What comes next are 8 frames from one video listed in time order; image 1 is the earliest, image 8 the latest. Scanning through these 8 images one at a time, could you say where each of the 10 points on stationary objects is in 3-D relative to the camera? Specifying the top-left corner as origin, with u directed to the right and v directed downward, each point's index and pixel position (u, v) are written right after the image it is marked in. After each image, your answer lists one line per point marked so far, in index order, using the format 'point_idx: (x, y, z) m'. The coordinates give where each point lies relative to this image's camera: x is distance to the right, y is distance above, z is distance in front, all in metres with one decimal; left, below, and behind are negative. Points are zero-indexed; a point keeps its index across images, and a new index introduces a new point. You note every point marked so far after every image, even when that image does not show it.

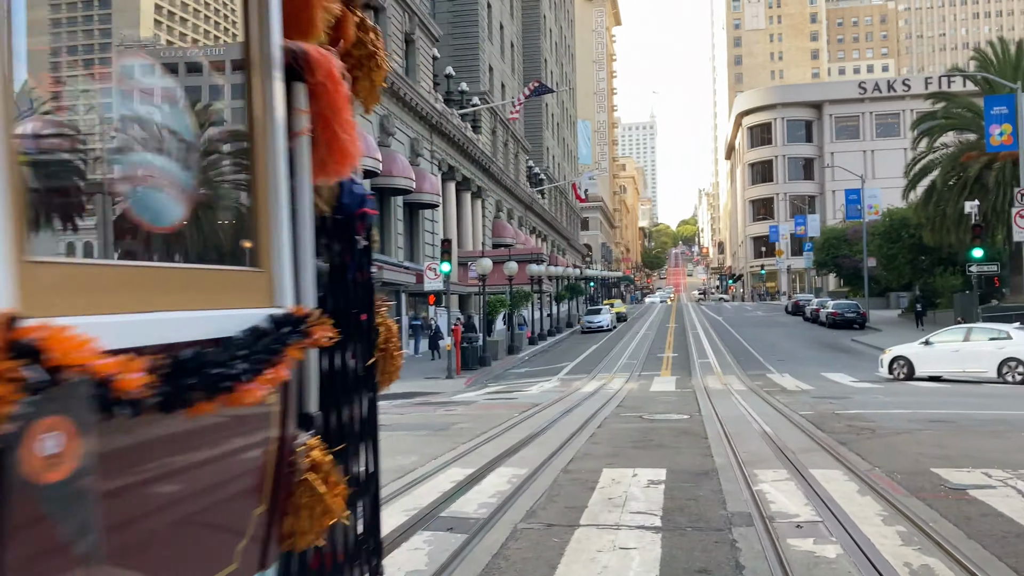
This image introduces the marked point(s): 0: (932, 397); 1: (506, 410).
0: (+7.7, -2.0, +16.3) m
1: (-0.1, -2.1, +15.4) m
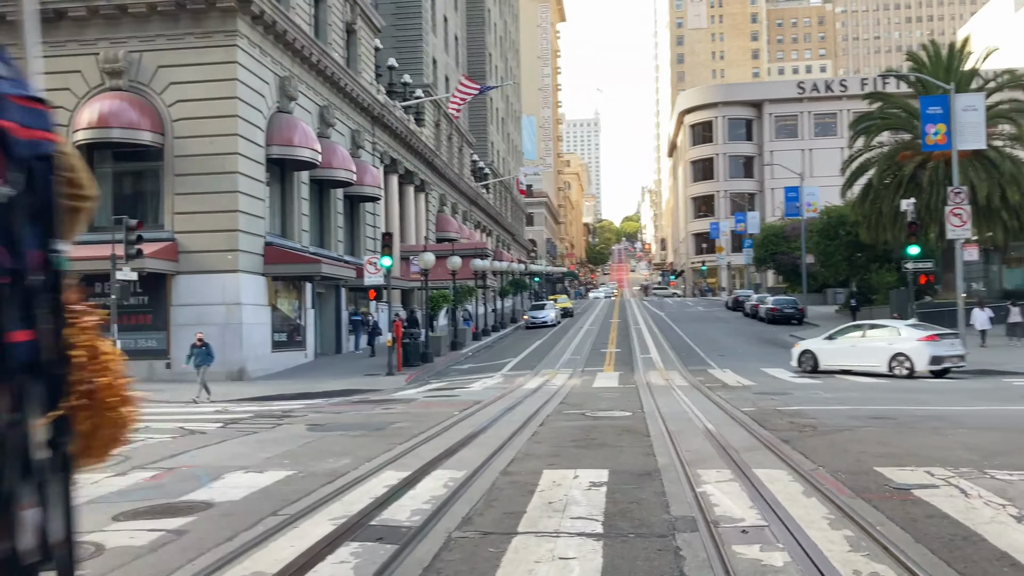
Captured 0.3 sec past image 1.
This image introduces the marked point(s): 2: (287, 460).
0: (+6.6, -1.9, +16.5) m
1: (-1.1, -2.0, +15.0) m
2: (-2.3, -1.8, +9.2) m
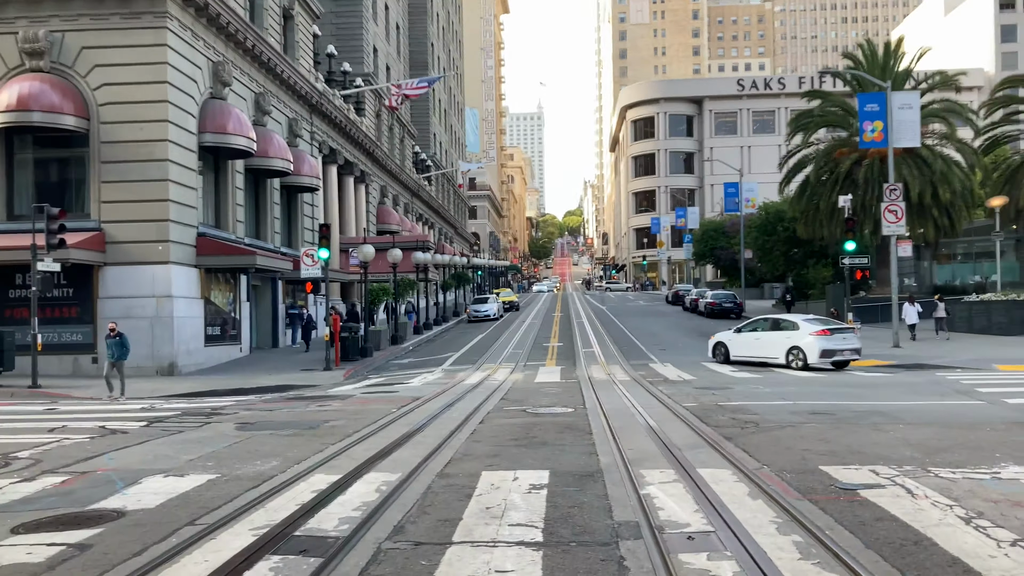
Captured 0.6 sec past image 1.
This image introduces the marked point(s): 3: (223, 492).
0: (+5.5, -1.8, +16.5) m
1: (-2.1, -1.9, +14.6) m
2: (-2.9, -1.7, +8.7) m
3: (-2.3, -1.7, +7.2) m
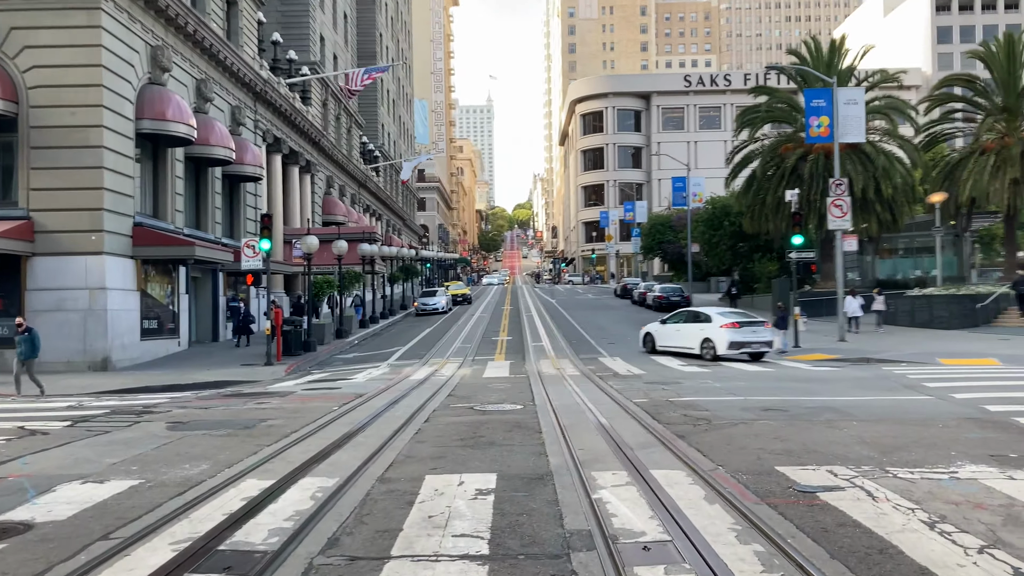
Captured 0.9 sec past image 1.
0: (+4.5, -1.7, +16.4) m
1: (-3.0, -1.8, +14.1) m
2: (-3.4, -1.6, +8.1) m
3: (-2.8, -1.6, +6.7) m
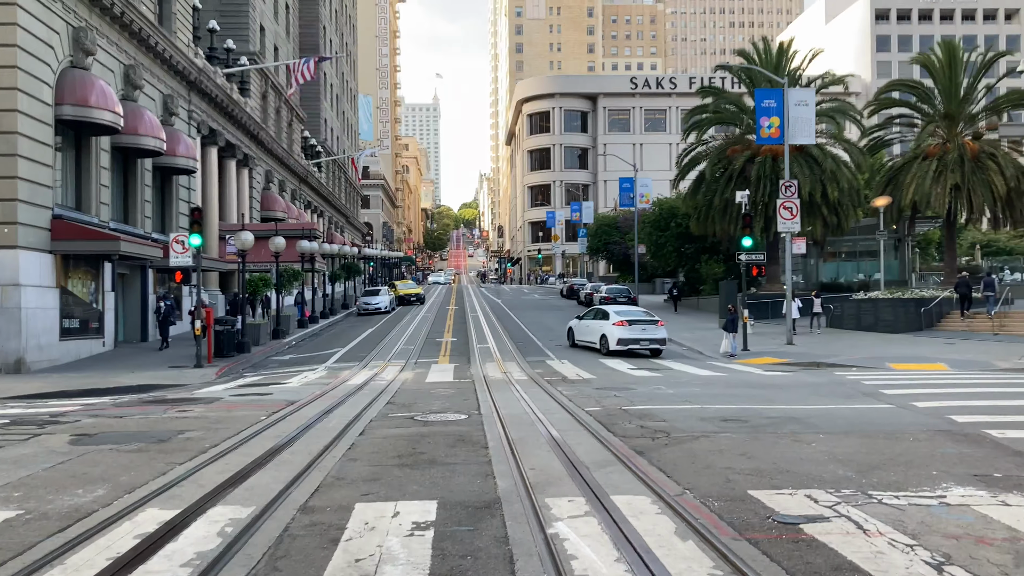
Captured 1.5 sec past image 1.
0: (+3.5, -1.8, +15.8) m
1: (-3.8, -1.8, +13.0) m
2: (-3.9, -1.6, +7.1) m
3: (-3.1, -1.6, +5.7) m
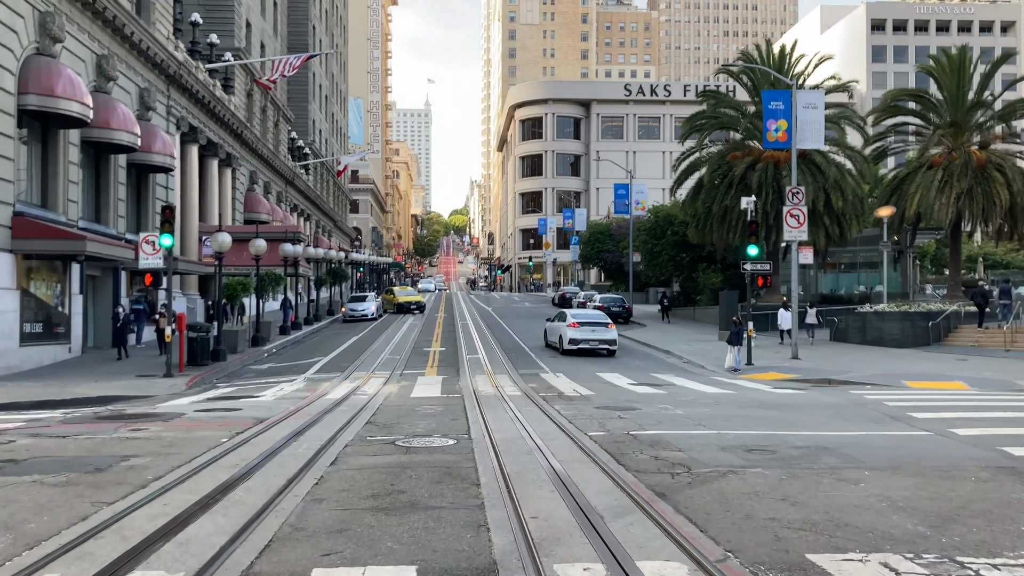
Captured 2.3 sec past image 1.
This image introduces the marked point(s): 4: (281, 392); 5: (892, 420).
0: (+3.4, -1.9, +14.5) m
1: (-3.9, -1.9, +11.6) m
2: (-3.9, -1.6, +5.7) m
3: (-3.1, -1.6, +4.3) m
4: (-4.6, -2.1, +17.8) m
5: (+5.5, -1.9, +12.9) m
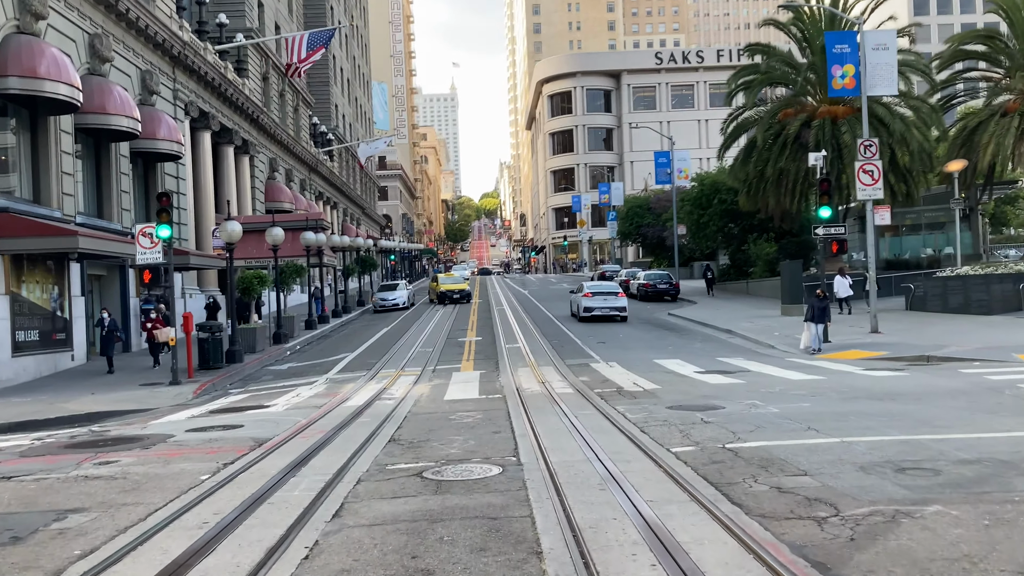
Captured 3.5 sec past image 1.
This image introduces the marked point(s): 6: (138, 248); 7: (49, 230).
0: (+4.1, -1.5, +11.9) m
1: (-3.2, -1.8, +9.3) m
2: (-3.5, -1.7, +3.3) m
3: (-2.8, -1.7, +1.9) m
4: (-3.8, -1.9, +15.5) m
5: (+6.2, -1.4, +10.2) m
6: (-7.9, +0.9, +18.8) m
7: (-9.9, +1.2, +19.0) m
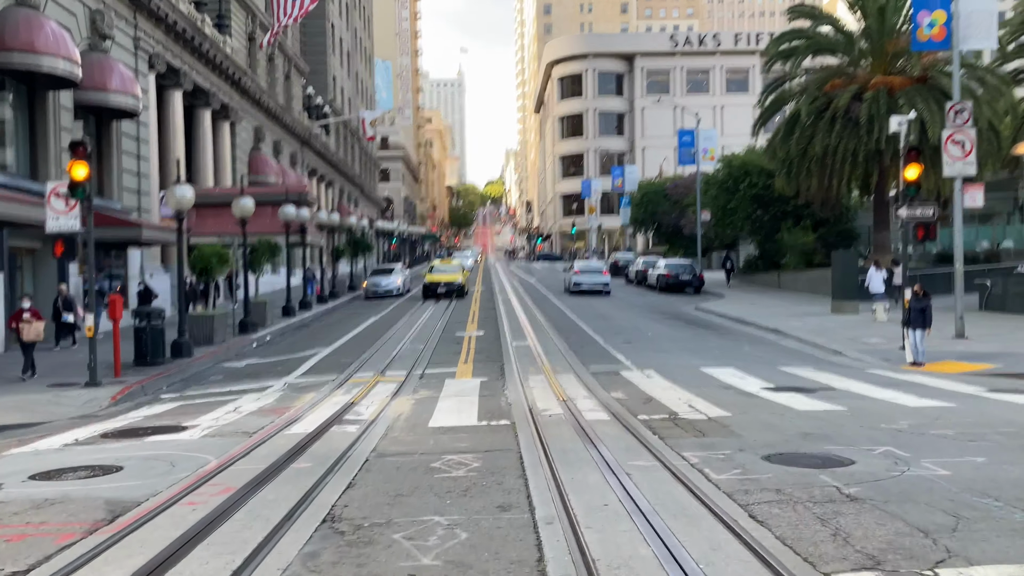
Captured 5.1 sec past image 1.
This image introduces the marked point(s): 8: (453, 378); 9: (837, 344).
0: (+4.3, -1.4, +7.8) m
1: (-3.1, -1.6, +5.3) m
2: (-3.4, -1.6, -0.7) m
3: (-2.7, -1.6, -2.1) m
4: (-3.6, -1.6, +11.5) m
5: (+6.3, -1.4, +6.1) m
6: (-7.7, +1.3, +14.8) m
7: (-9.7, +1.7, +15.0) m
8: (-1.0, -1.5, +14.4) m
9: (+6.7, -1.1, +18.4) m
